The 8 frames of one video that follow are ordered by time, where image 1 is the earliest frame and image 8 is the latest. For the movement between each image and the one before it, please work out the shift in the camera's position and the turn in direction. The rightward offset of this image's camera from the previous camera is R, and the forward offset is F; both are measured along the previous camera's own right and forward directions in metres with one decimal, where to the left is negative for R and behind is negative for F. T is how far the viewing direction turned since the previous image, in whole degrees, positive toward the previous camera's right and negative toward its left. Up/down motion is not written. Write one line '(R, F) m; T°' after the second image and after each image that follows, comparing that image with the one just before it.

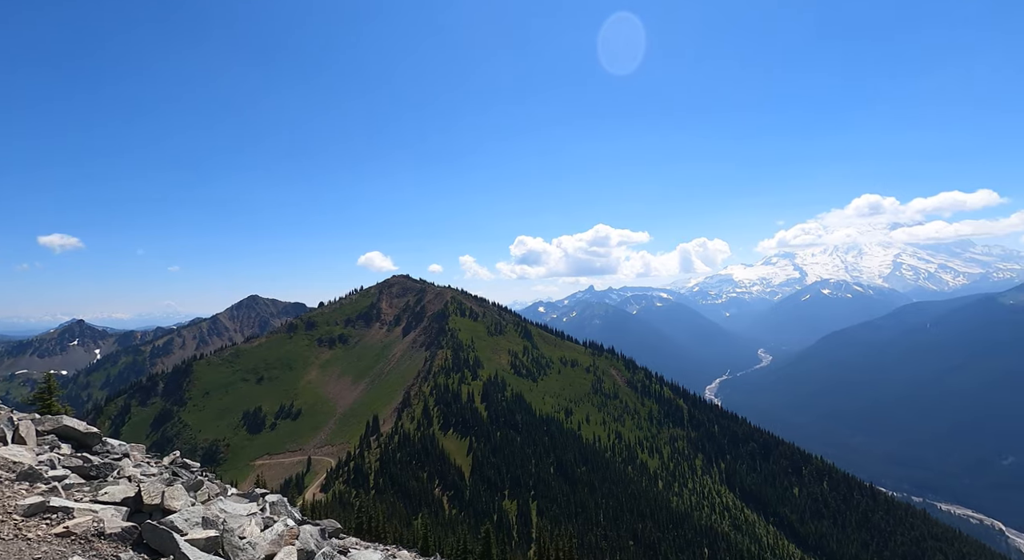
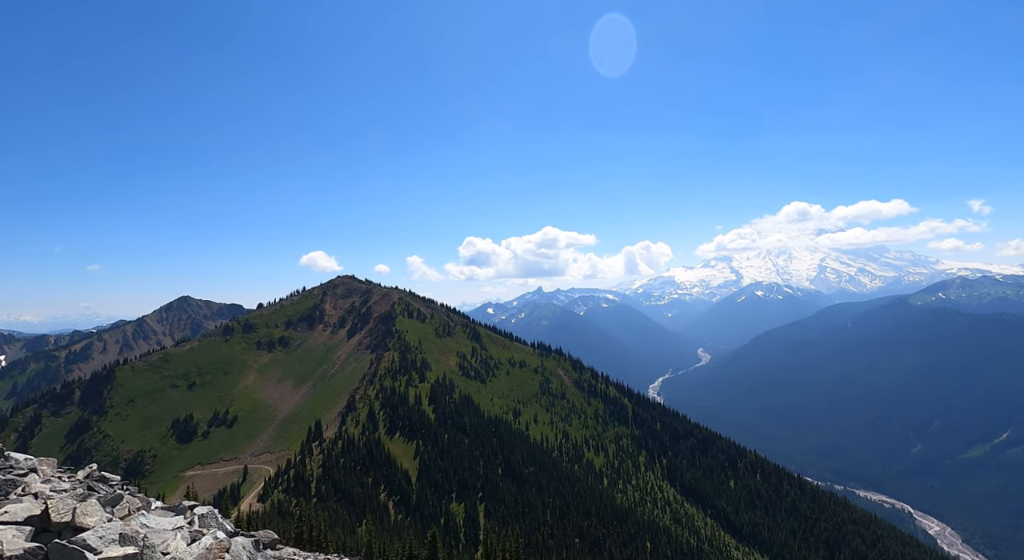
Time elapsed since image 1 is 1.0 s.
(+0.2, +1.8) m; +5°
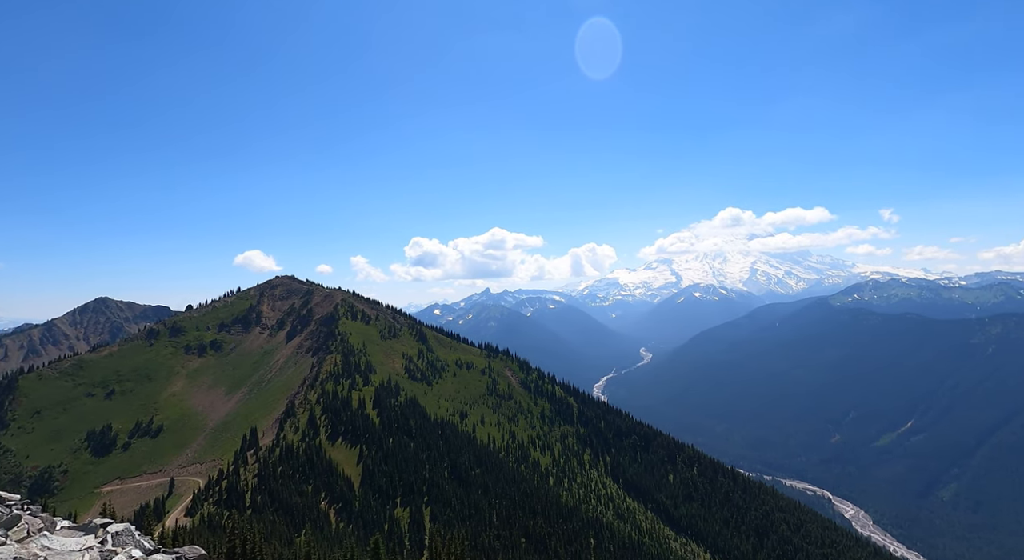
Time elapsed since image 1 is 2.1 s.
(+0.2, +2.8) m; +5°
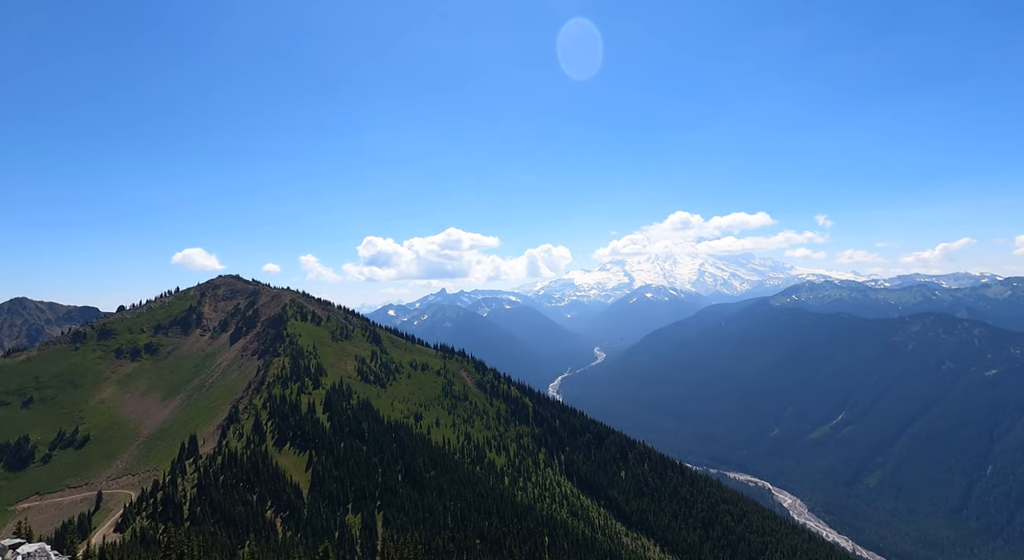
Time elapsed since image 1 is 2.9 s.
(+0.3, +3.2) m; +4°
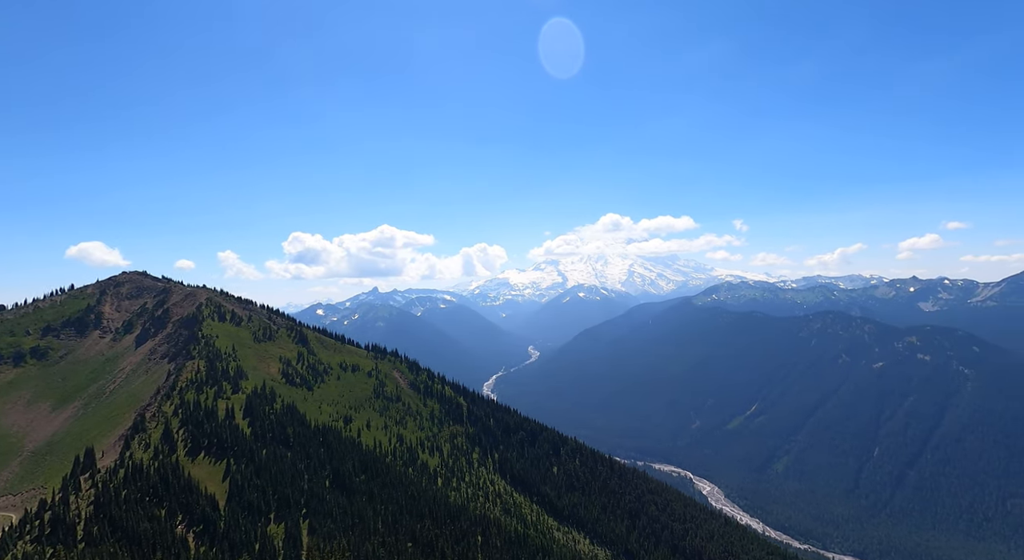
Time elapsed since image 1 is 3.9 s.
(+0.7, +4.8) m; +6°
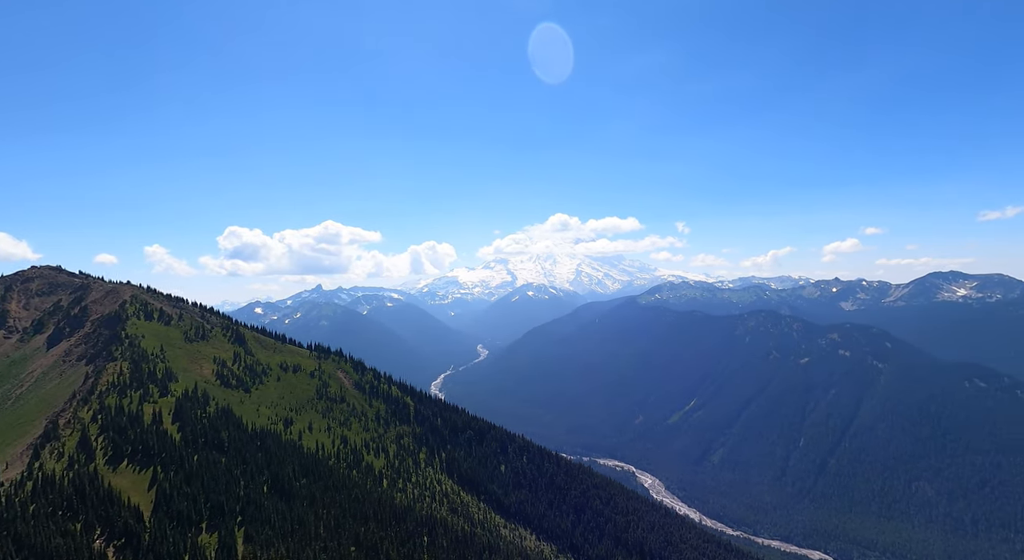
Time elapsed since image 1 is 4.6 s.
(+0.7, +4.4) m; +5°
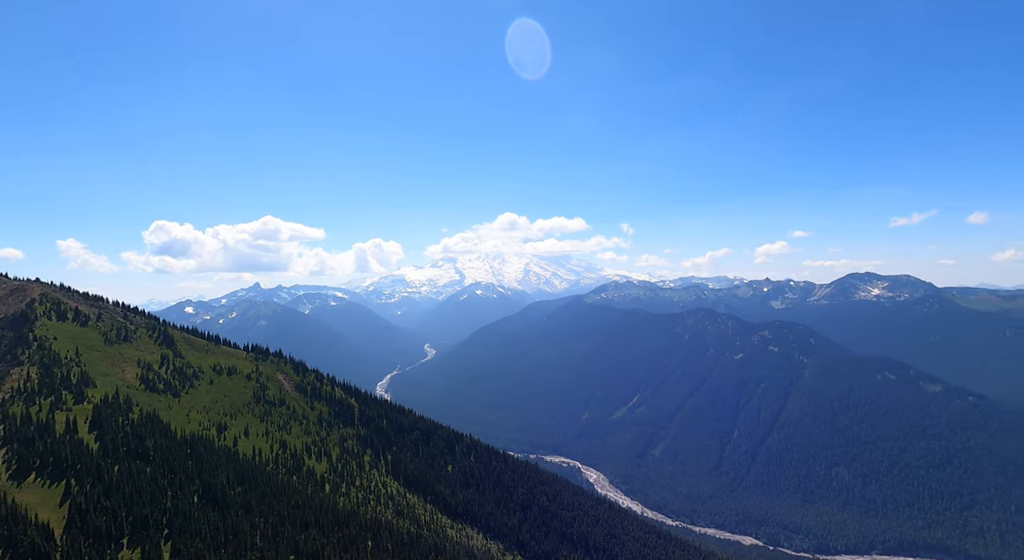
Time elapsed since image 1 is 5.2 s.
(+0.7, +6.5) m; +5°
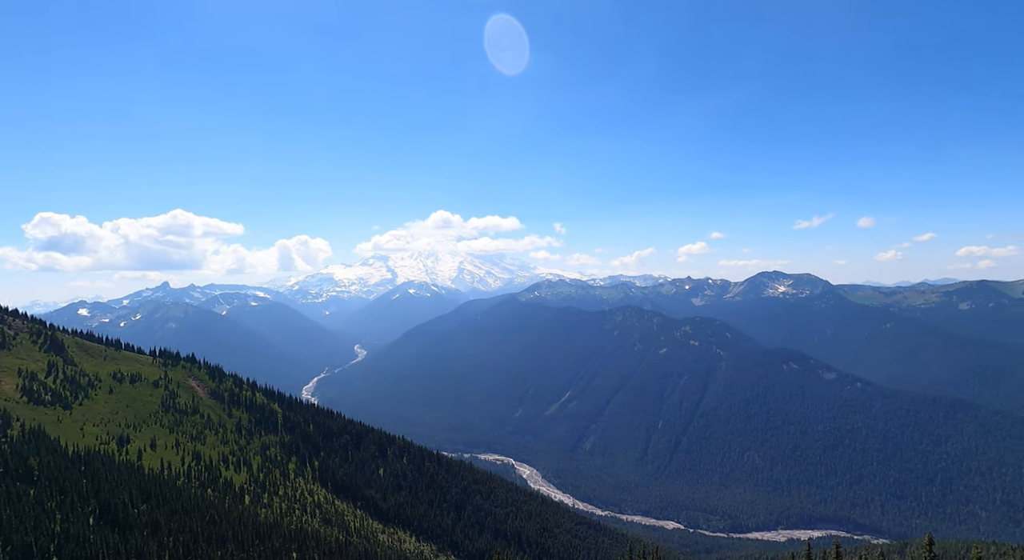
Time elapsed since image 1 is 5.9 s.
(+1.5, +11.2) m; +6°
